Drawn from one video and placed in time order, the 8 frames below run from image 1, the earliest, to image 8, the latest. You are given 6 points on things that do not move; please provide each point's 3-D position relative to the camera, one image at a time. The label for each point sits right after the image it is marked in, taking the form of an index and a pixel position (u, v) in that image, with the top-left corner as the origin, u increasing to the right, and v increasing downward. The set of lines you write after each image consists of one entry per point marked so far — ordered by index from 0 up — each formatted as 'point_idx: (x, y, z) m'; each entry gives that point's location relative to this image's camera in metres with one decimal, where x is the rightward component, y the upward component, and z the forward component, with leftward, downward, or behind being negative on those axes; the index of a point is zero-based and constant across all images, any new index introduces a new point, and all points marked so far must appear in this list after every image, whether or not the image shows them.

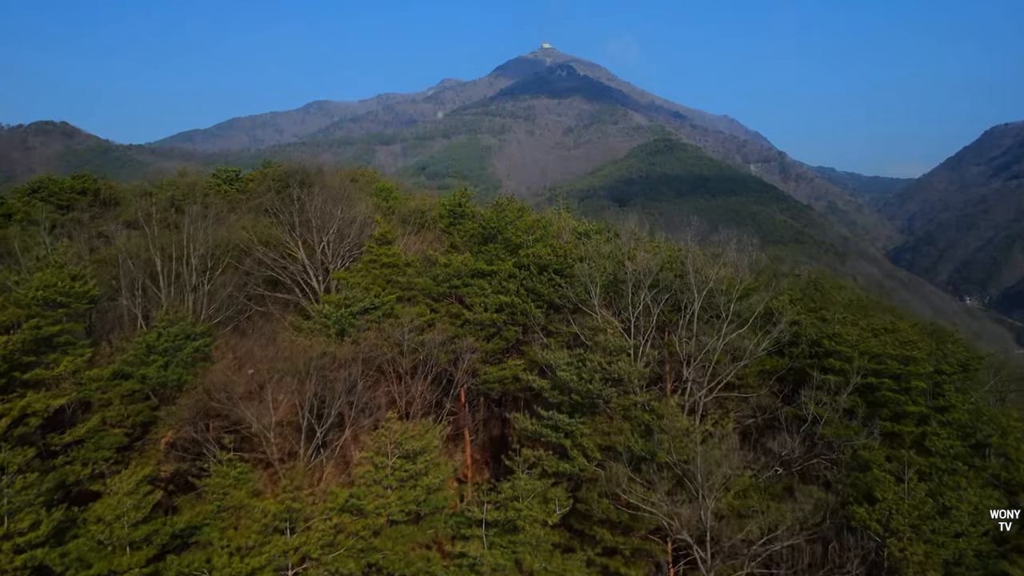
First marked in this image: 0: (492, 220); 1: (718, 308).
0: (-0.5, +1.7, +18.9) m
1: (+4.4, -0.5, +15.7) m
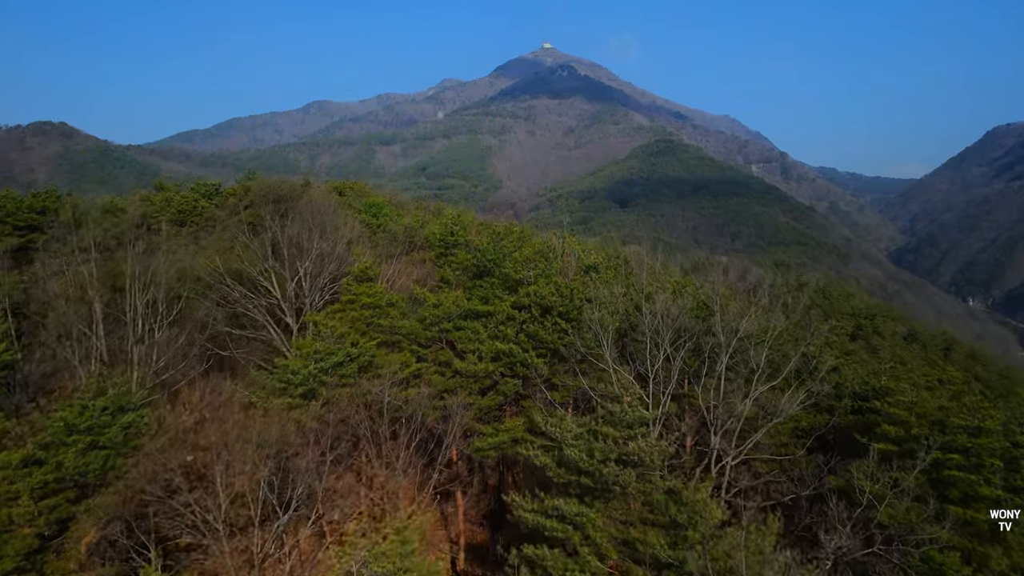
0: (-0.5, +0.8, +16.8) m
1: (+4.4, -1.4, +13.5) m
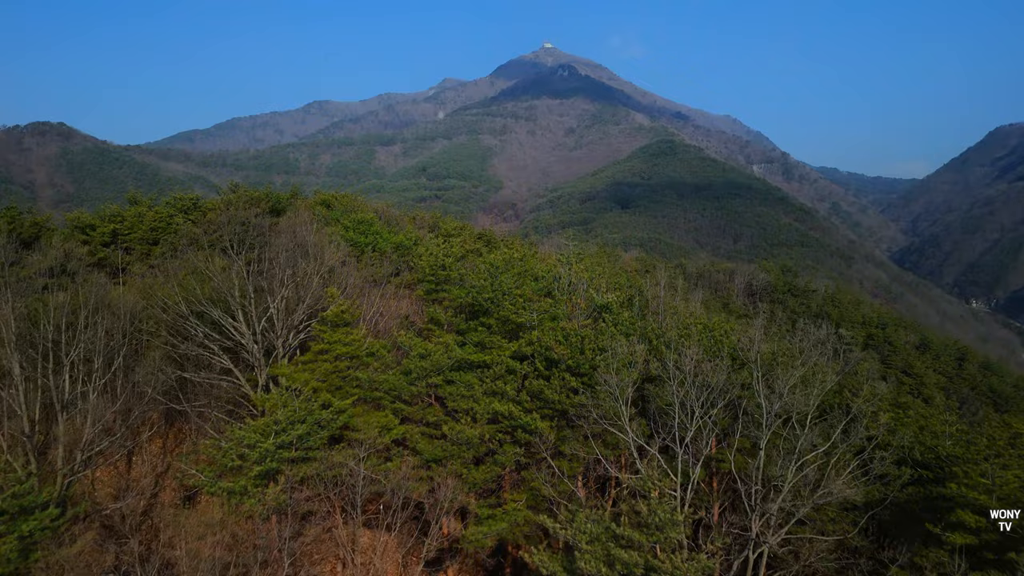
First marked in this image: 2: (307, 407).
0: (-0.5, -0.1, +14.6) m
1: (+4.4, -2.3, +11.3) m
2: (-3.2, -1.9, +11.5) m
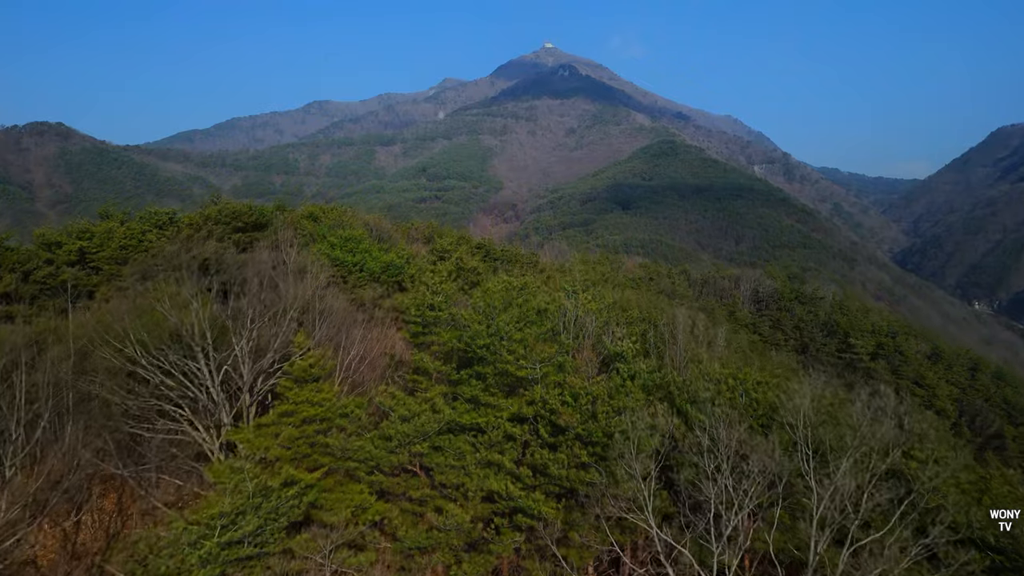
0: (-0.6, -0.8, +12.6) m
1: (+4.4, -3.0, +9.3) m
2: (-3.2, -2.6, +9.6) m
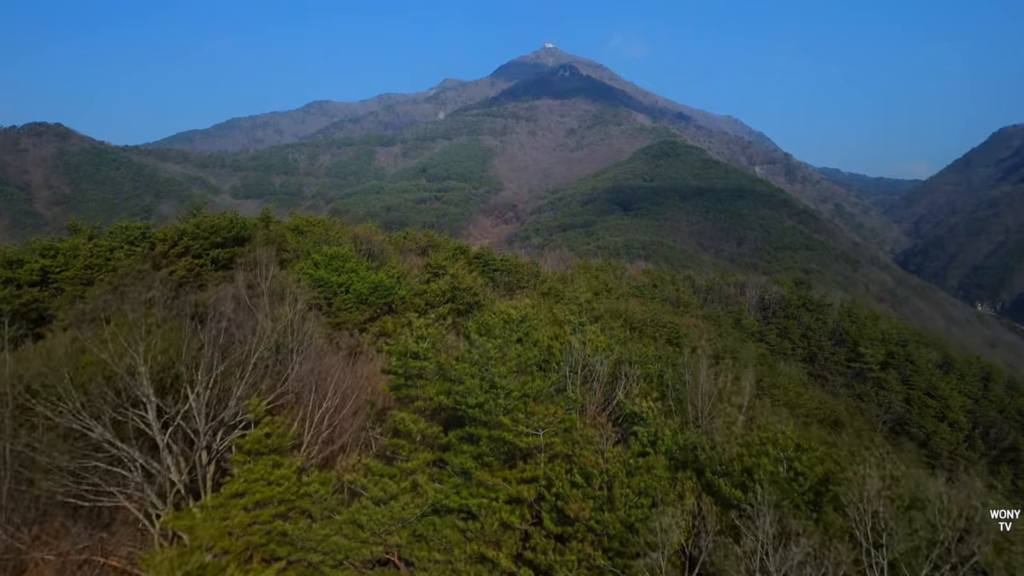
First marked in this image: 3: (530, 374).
0: (-0.6, -1.5, +10.7) m
1: (+4.3, -3.7, +7.4) m
2: (-3.3, -3.3, +7.6) m
3: (+0.3, -1.3, +12.2) m
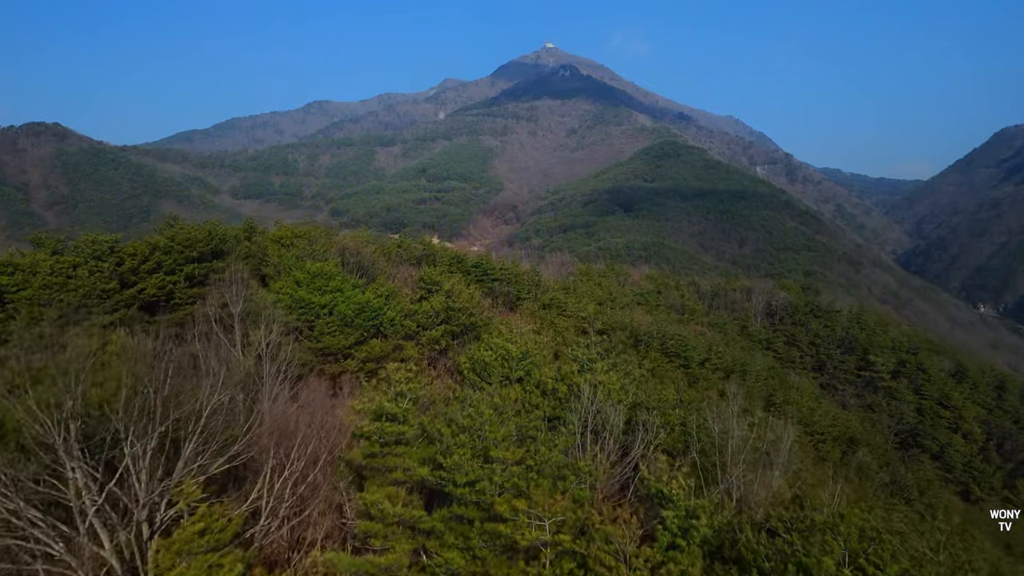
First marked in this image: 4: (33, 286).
0: (-0.6, -2.1, +8.7) m
1: (+4.3, -4.3, +5.4) m
2: (-3.3, -3.9, +5.7) m
3: (+0.3, -1.9, +10.3) m
4: (-13.4, +0.1, +20.2) m
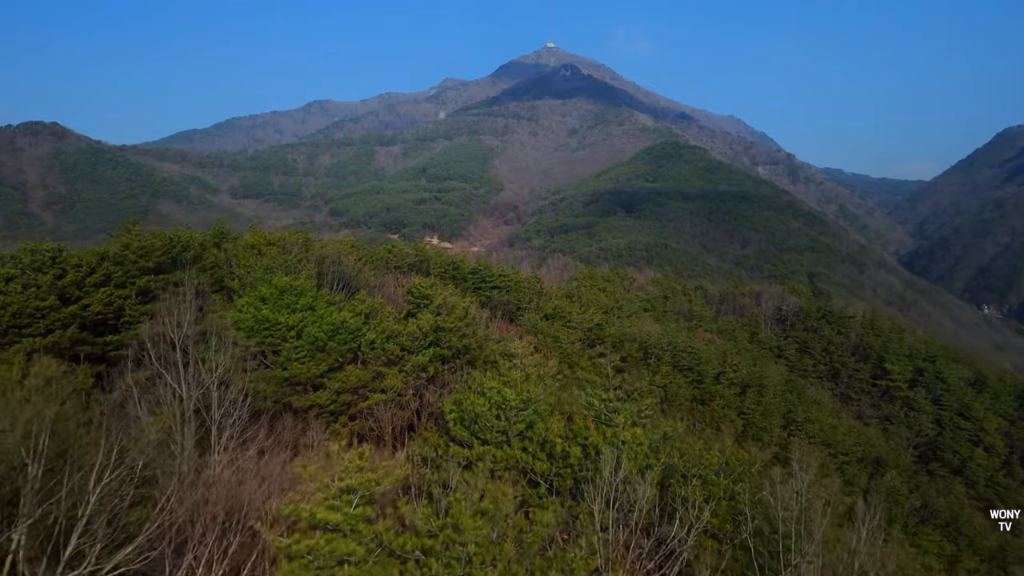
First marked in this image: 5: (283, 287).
0: (-0.6, -2.6, +5.9) m
1: (+4.3, -4.8, +2.6) m
2: (-3.3, -4.4, +2.8) m
3: (+0.2, -2.4, +7.4) m
4: (-13.4, -0.3, +17.4) m
5: (-5.9, 0.0, +18.6) m
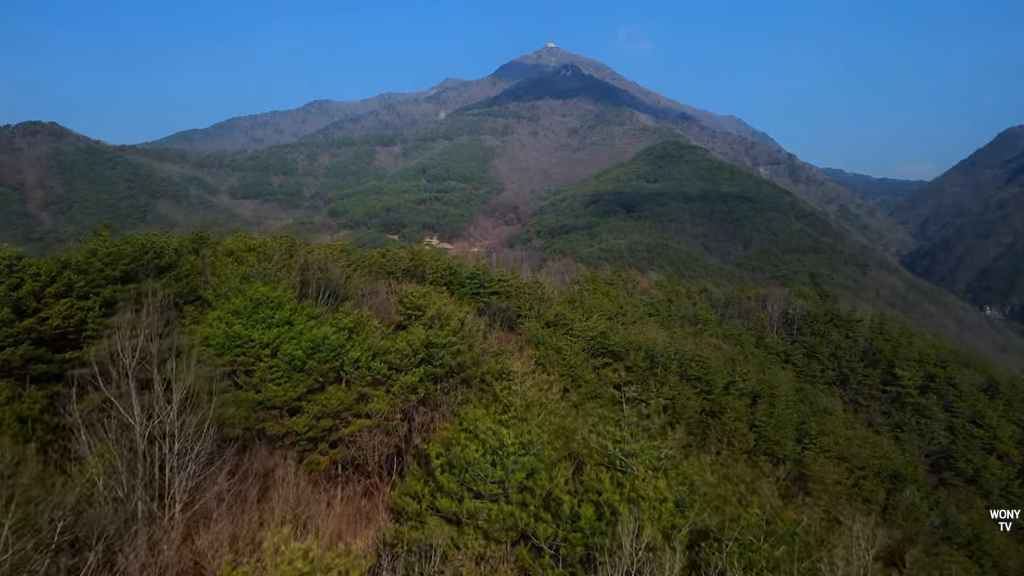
0: (-0.7, -2.9, +4.2) m
1: (+4.3, -5.1, +0.9) m
2: (-3.4, -4.7, +1.2) m
3: (+0.2, -2.7, +5.7) m
4: (-13.5, -0.6, +15.7) m
5: (-5.9, -0.3, +16.9) m
